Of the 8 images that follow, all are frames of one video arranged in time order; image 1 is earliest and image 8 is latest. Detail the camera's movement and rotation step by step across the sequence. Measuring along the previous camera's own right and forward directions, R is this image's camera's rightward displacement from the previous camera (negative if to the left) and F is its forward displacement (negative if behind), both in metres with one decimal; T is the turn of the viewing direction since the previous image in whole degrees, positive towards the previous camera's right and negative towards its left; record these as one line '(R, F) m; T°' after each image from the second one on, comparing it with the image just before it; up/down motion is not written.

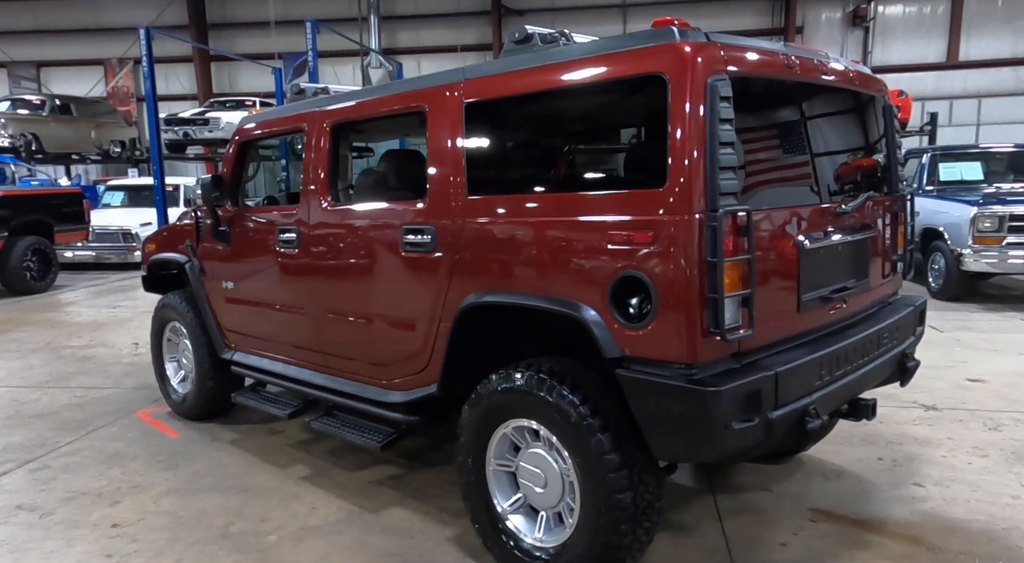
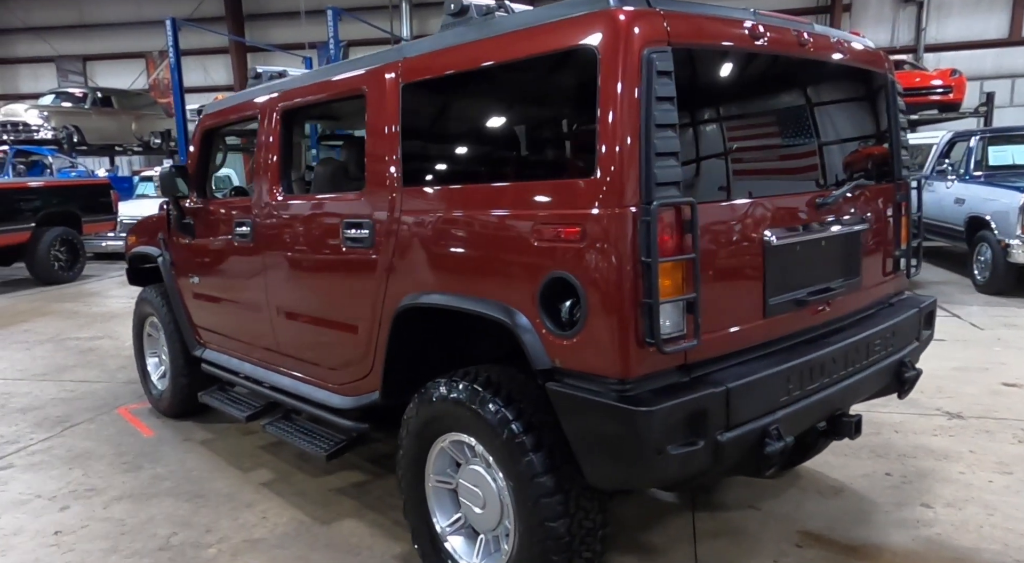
(+0.4, +0.2) m; -4°
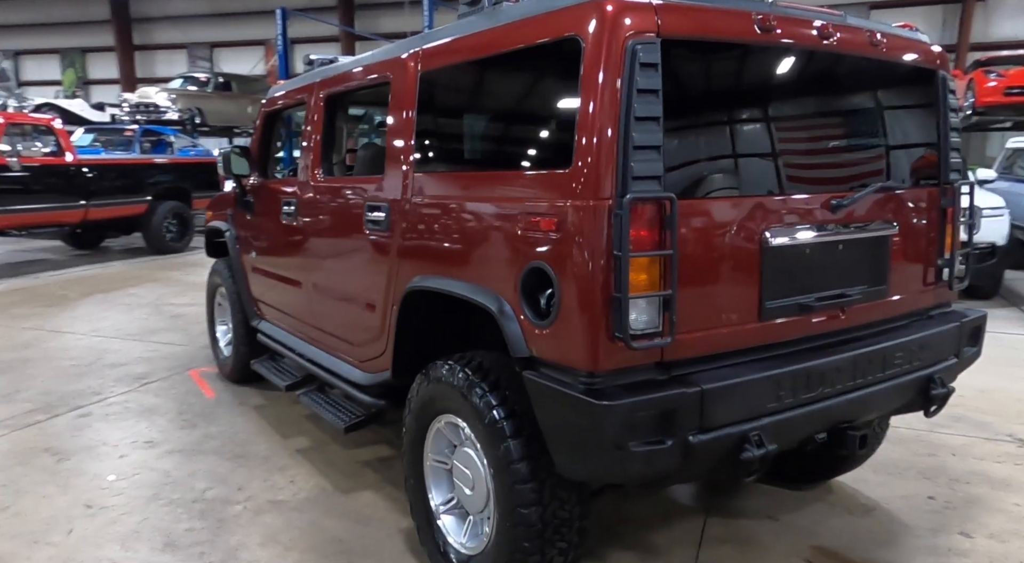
(+0.3, 0.0) m; -8°
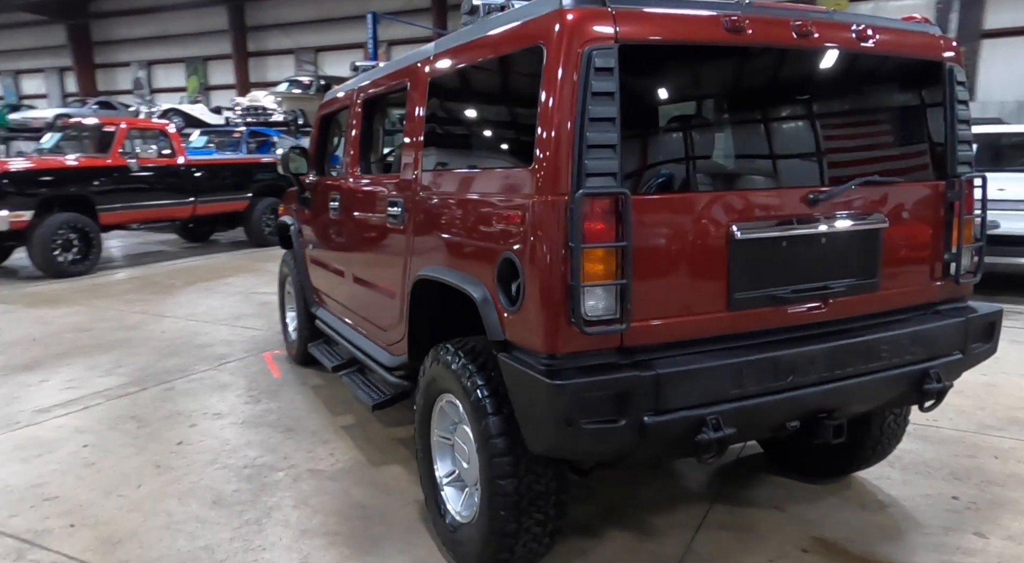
(+0.4, -0.1) m; -8°
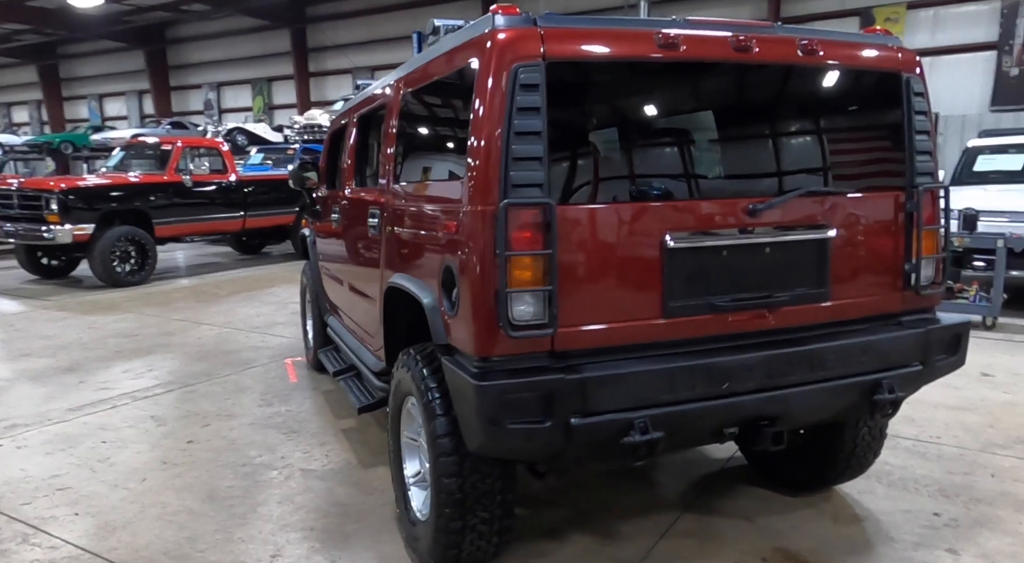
(+0.4, -0.1) m; -5°
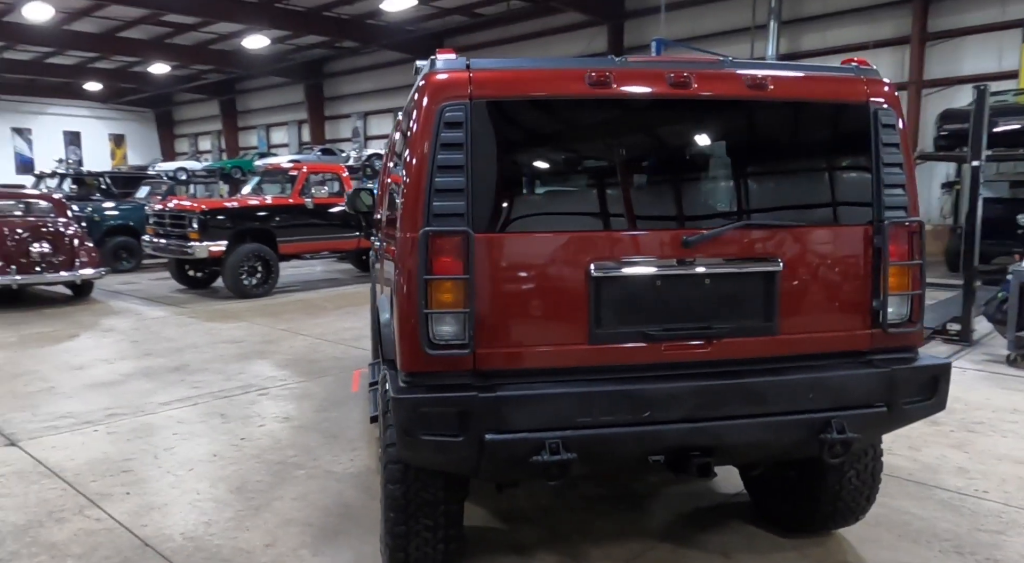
(+0.6, -0.1) m; -11°
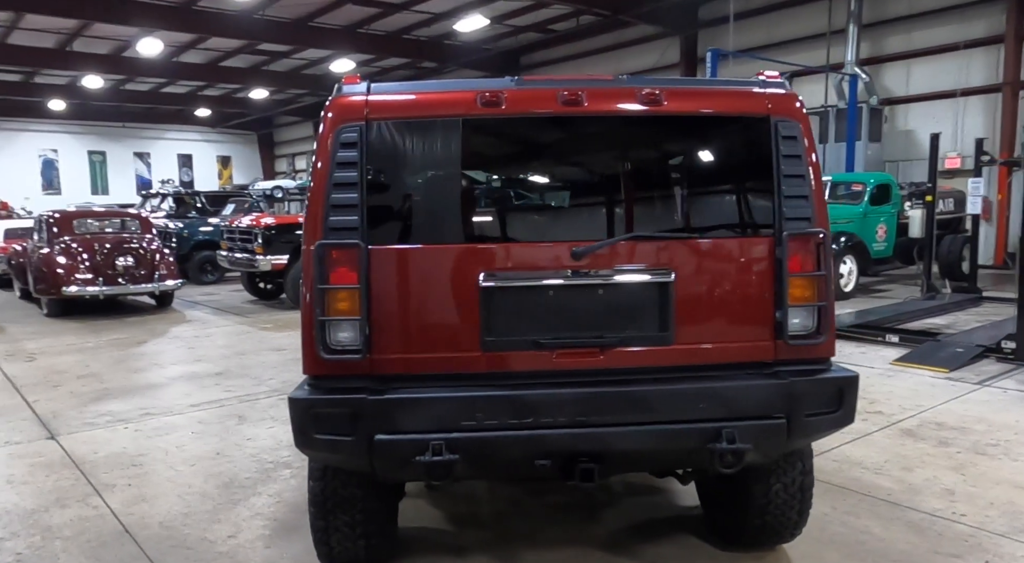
(+0.6, -0.1) m; -7°
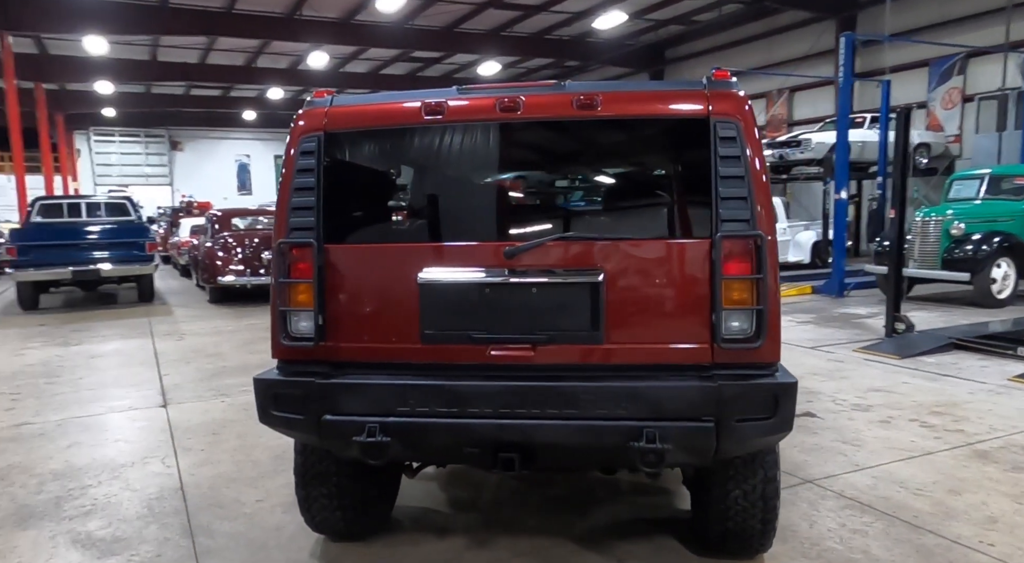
(+0.7, 0.0) m; -12°
